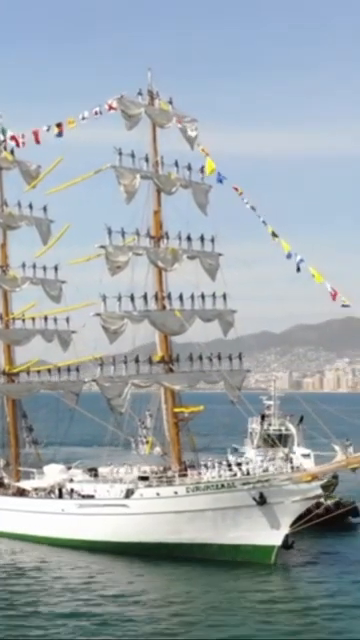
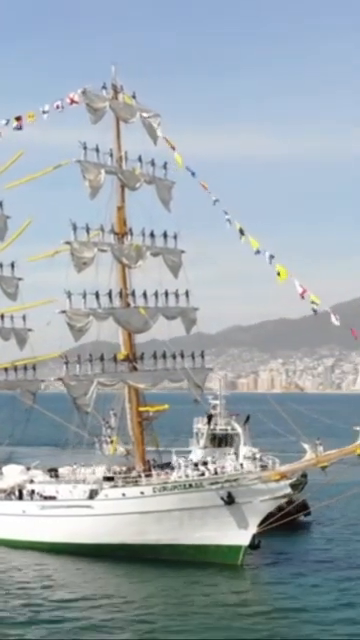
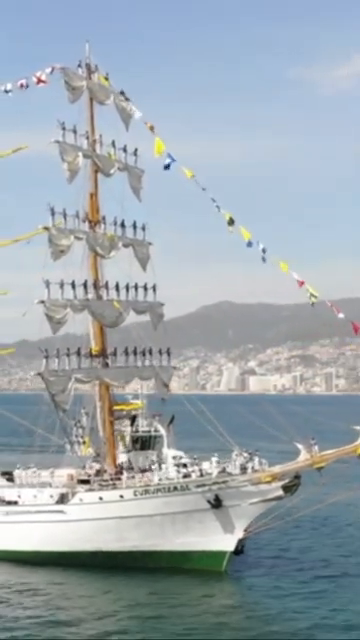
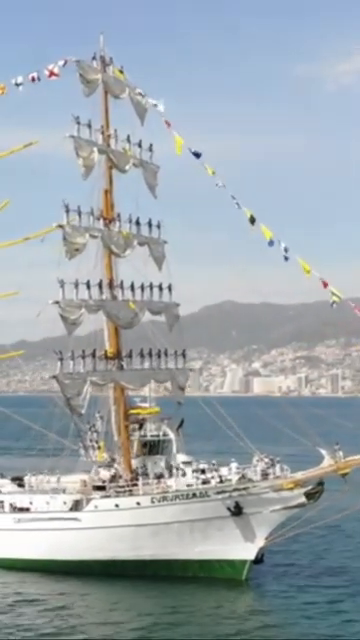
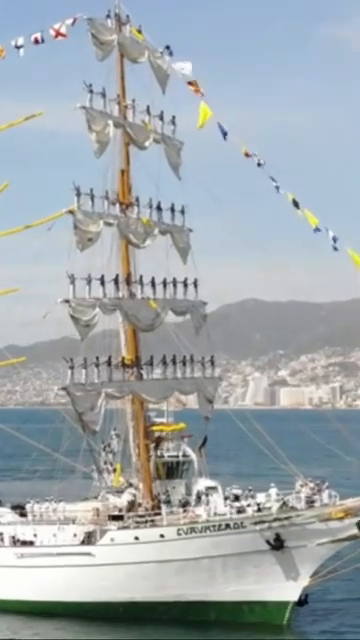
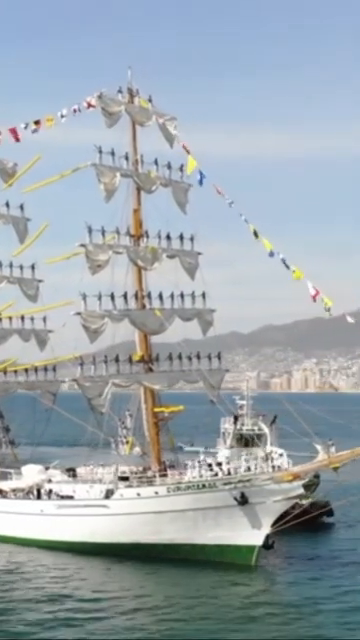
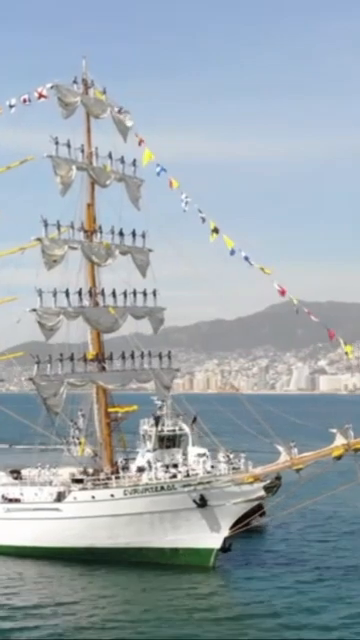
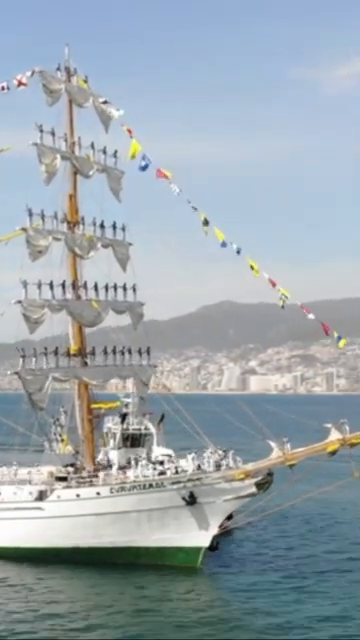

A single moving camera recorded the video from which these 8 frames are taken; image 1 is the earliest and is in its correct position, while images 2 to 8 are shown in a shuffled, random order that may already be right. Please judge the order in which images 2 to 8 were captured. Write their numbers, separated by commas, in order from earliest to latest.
6, 2, 7, 8, 3, 4, 5
